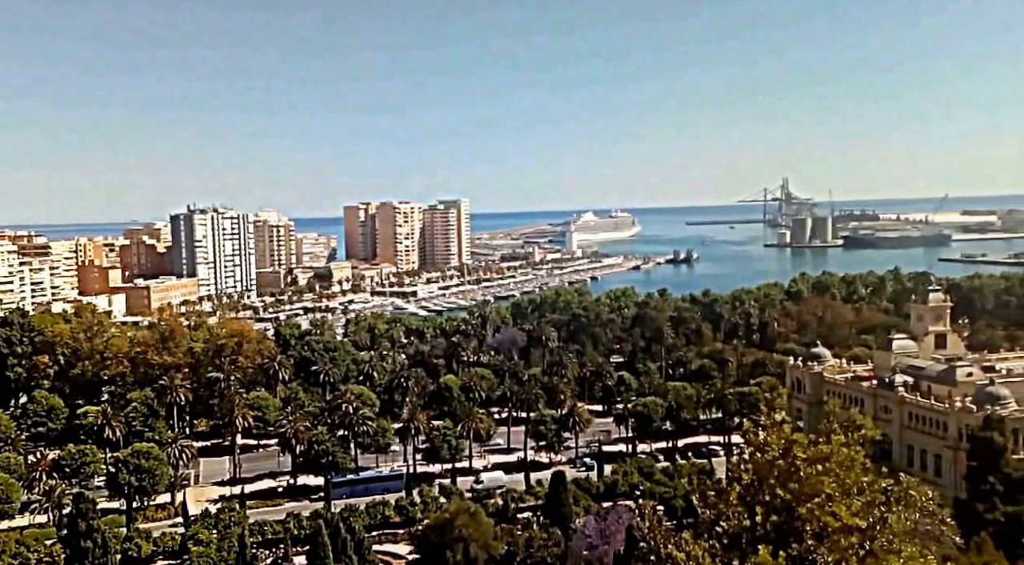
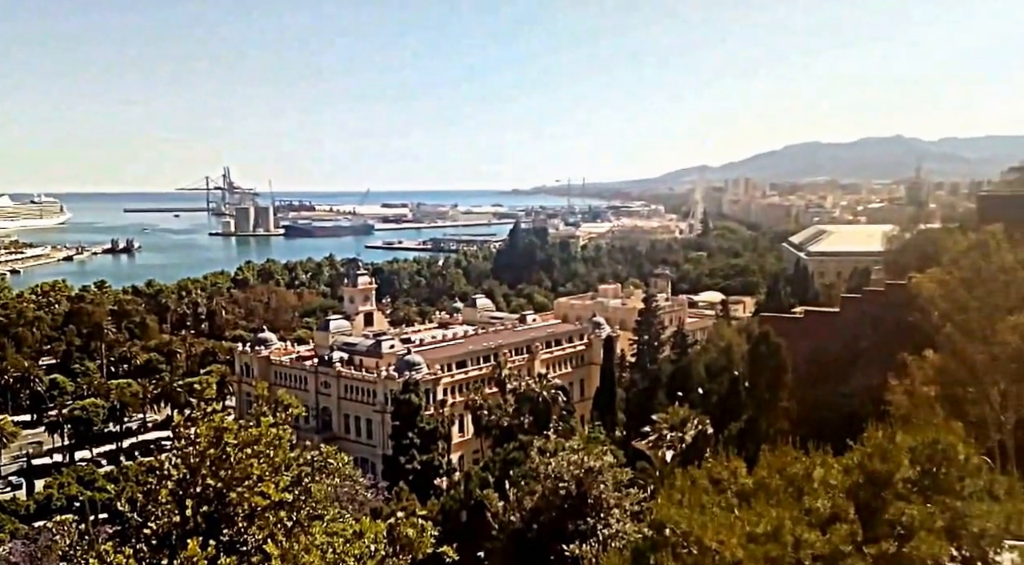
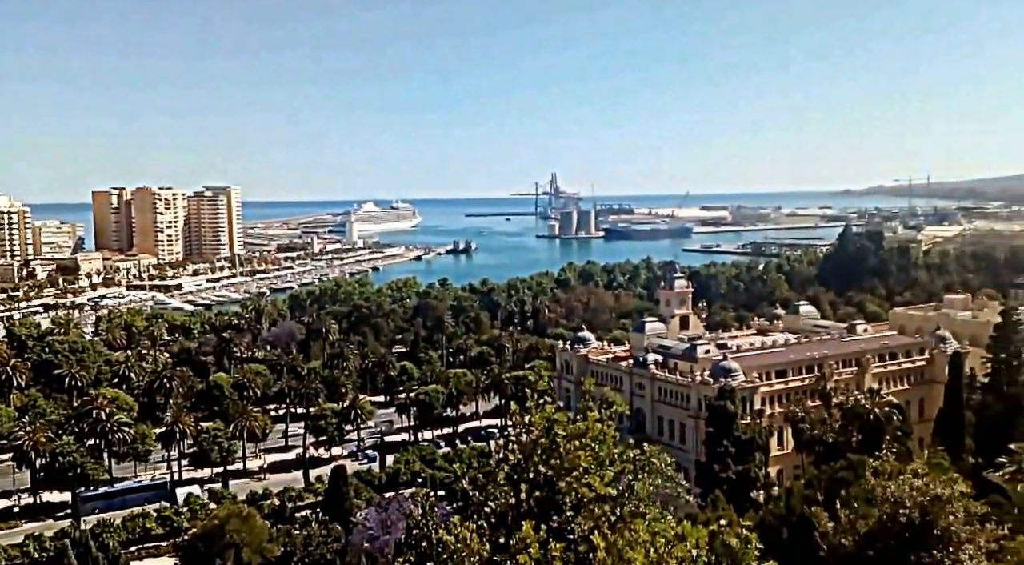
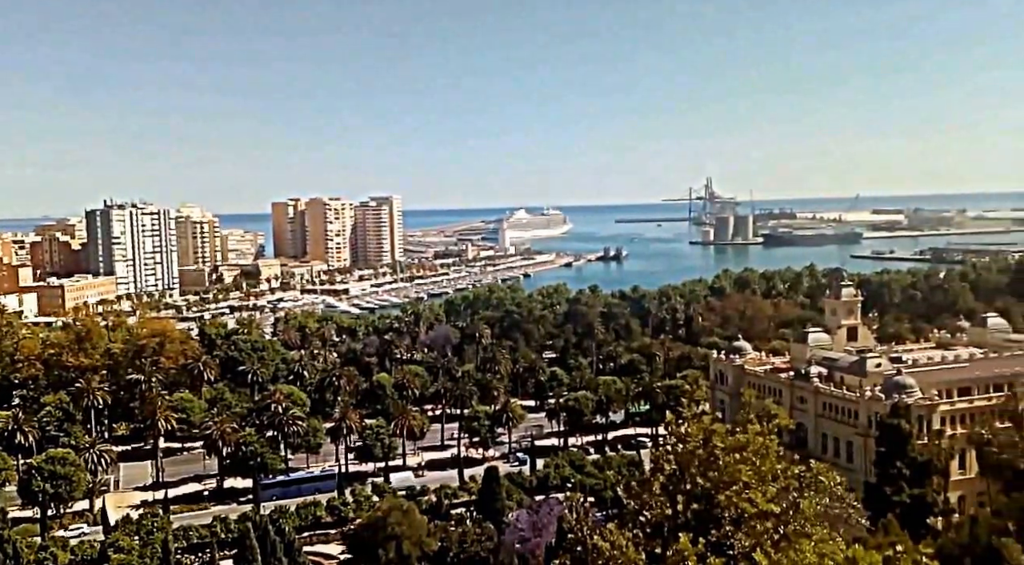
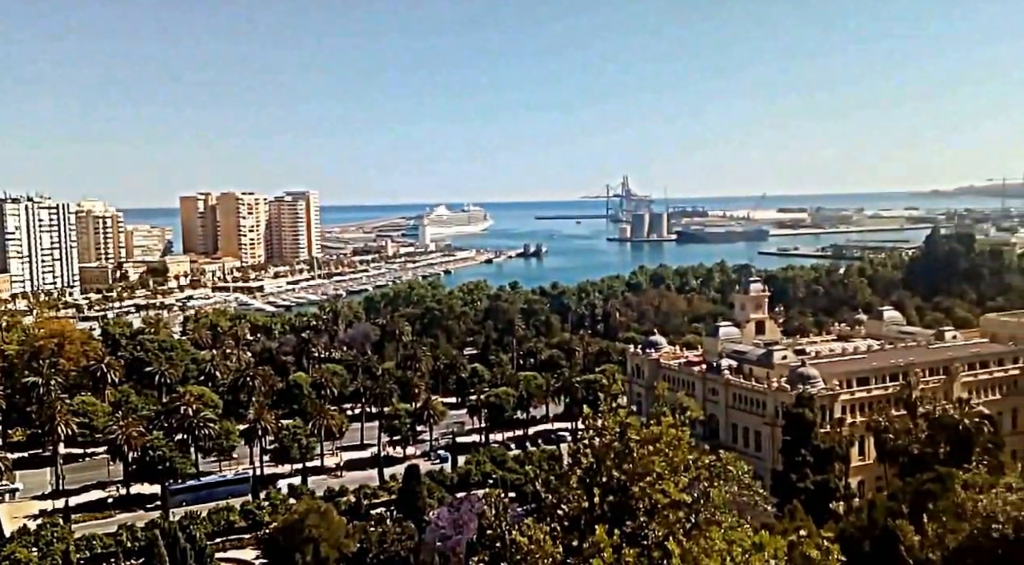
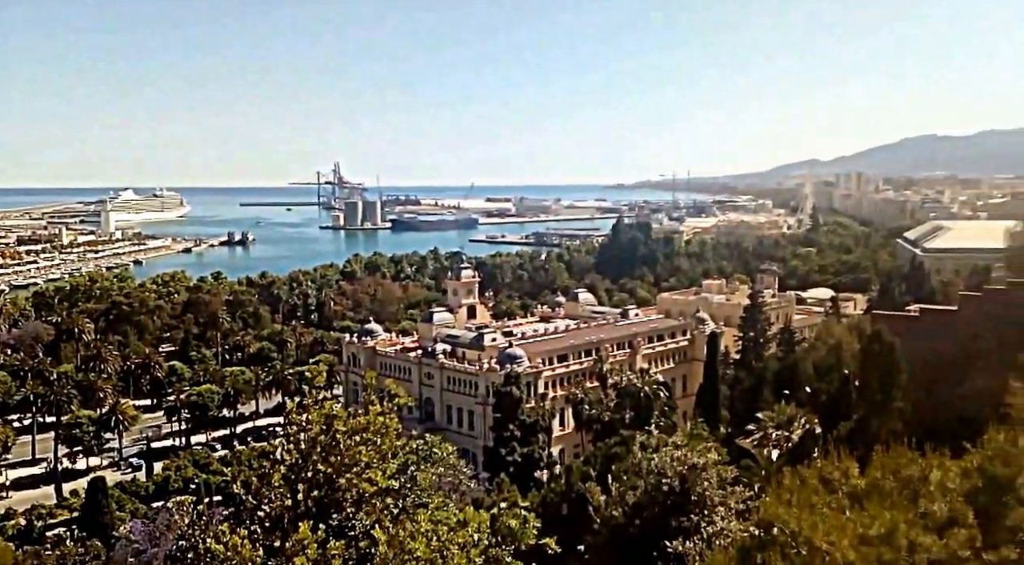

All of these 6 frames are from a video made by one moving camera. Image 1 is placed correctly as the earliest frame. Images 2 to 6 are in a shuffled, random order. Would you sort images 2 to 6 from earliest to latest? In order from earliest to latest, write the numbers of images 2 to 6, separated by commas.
4, 5, 3, 6, 2
